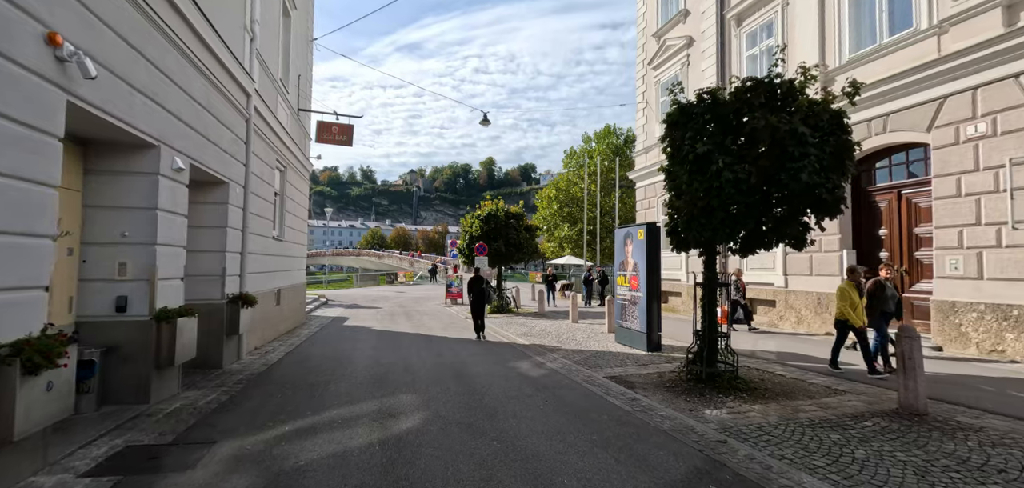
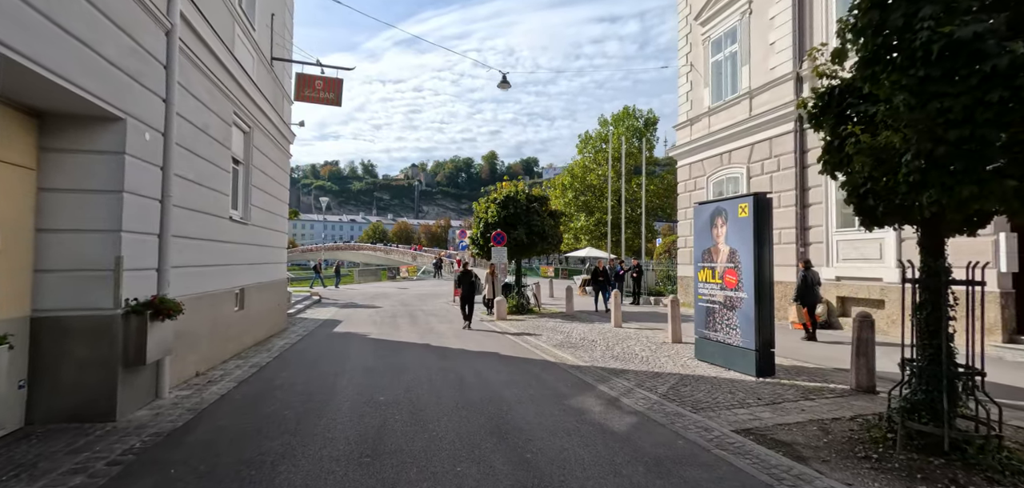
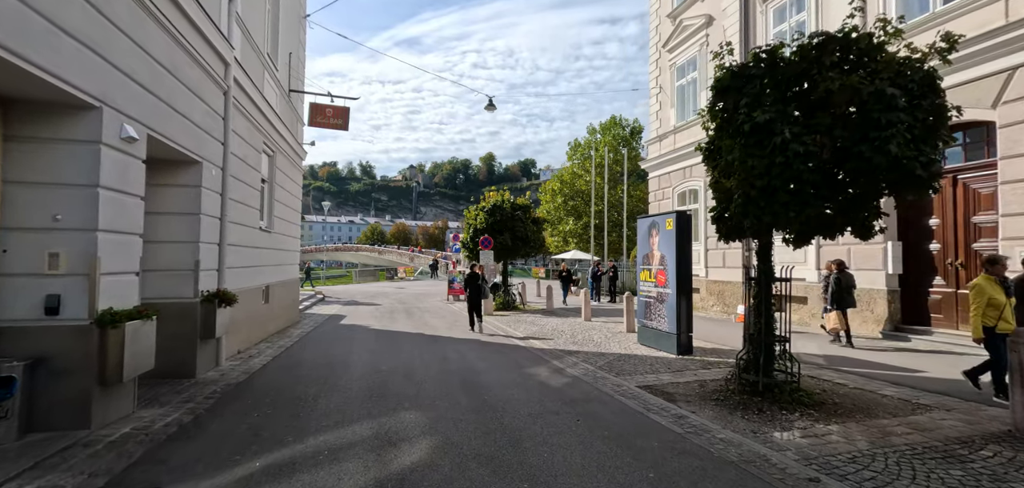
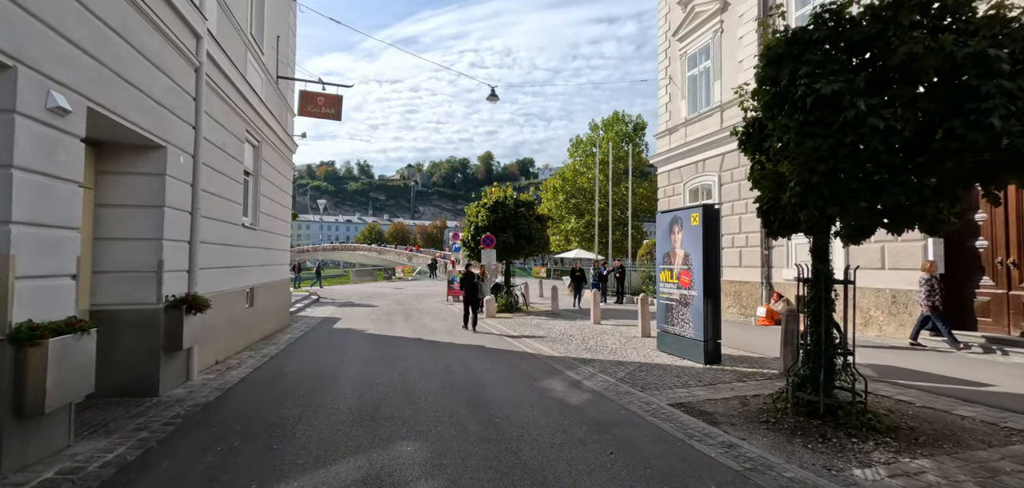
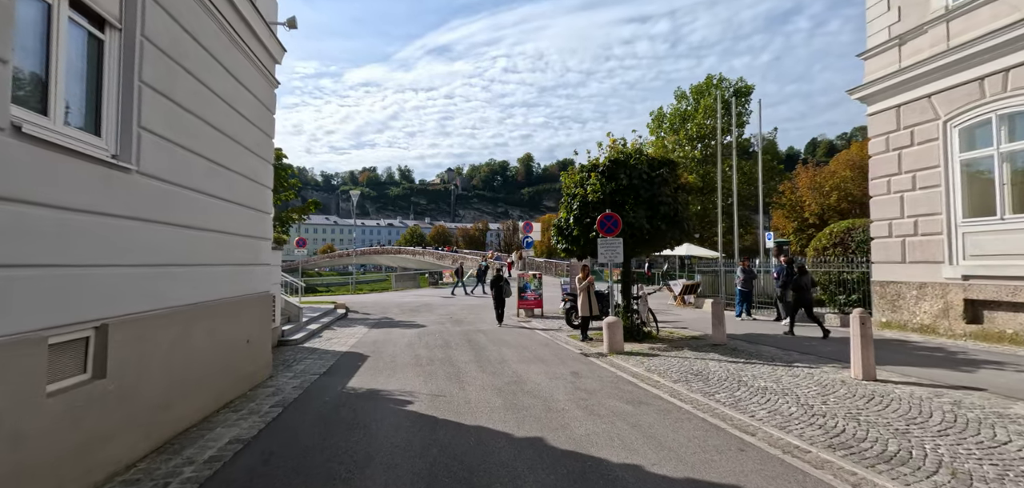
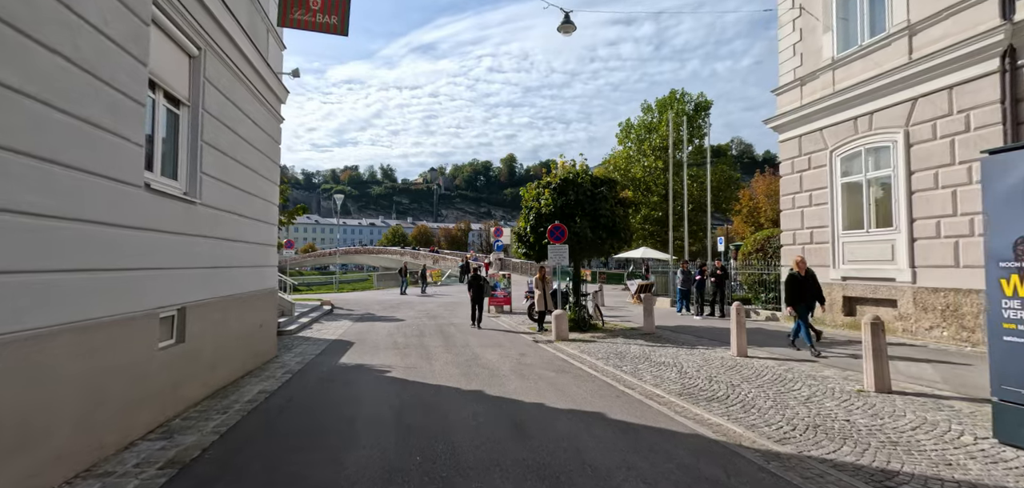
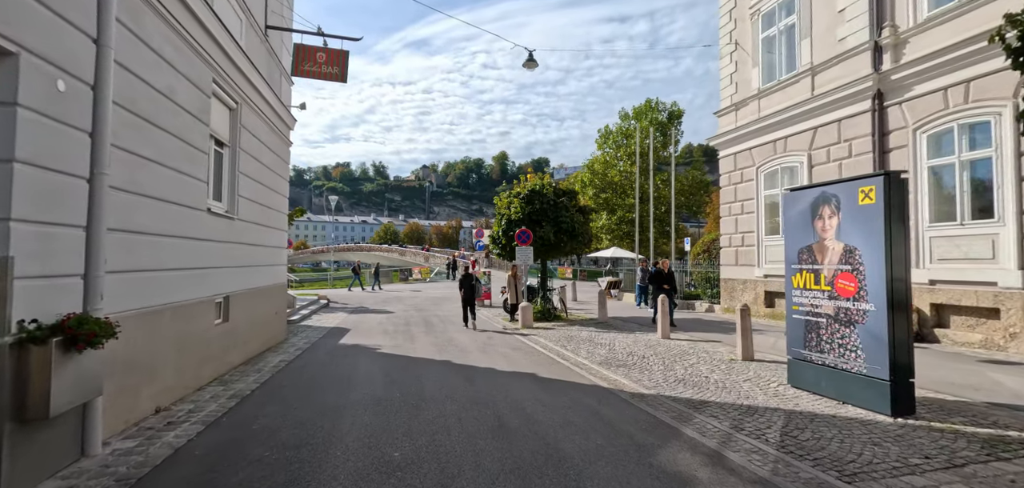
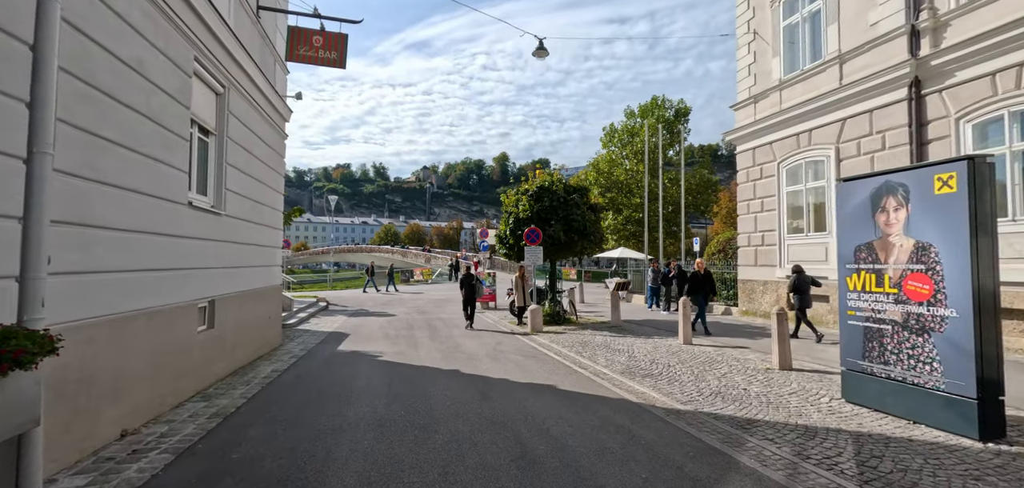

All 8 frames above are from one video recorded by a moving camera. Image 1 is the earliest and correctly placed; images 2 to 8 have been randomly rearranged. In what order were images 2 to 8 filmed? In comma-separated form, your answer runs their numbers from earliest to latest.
3, 4, 2, 7, 8, 6, 5
